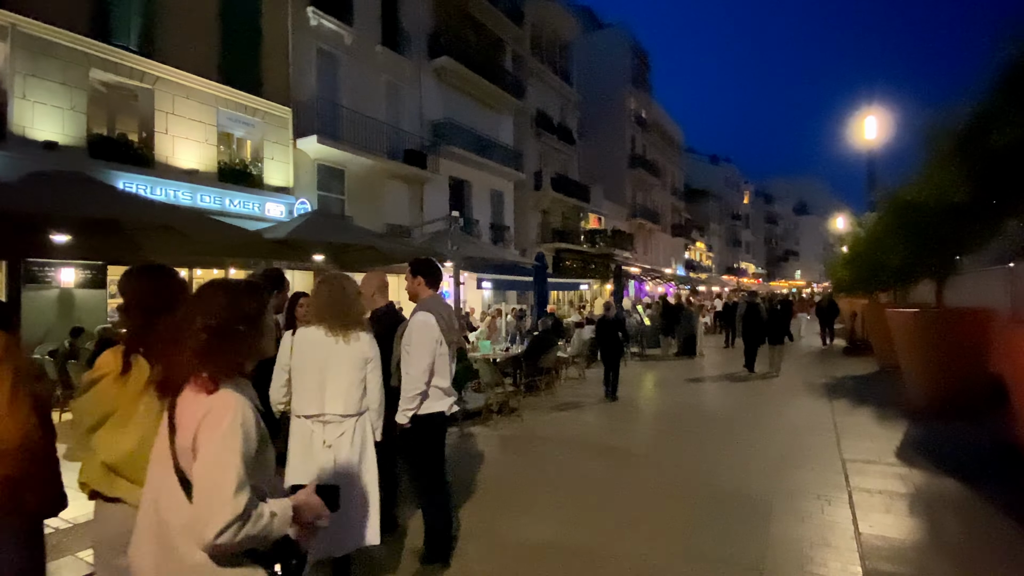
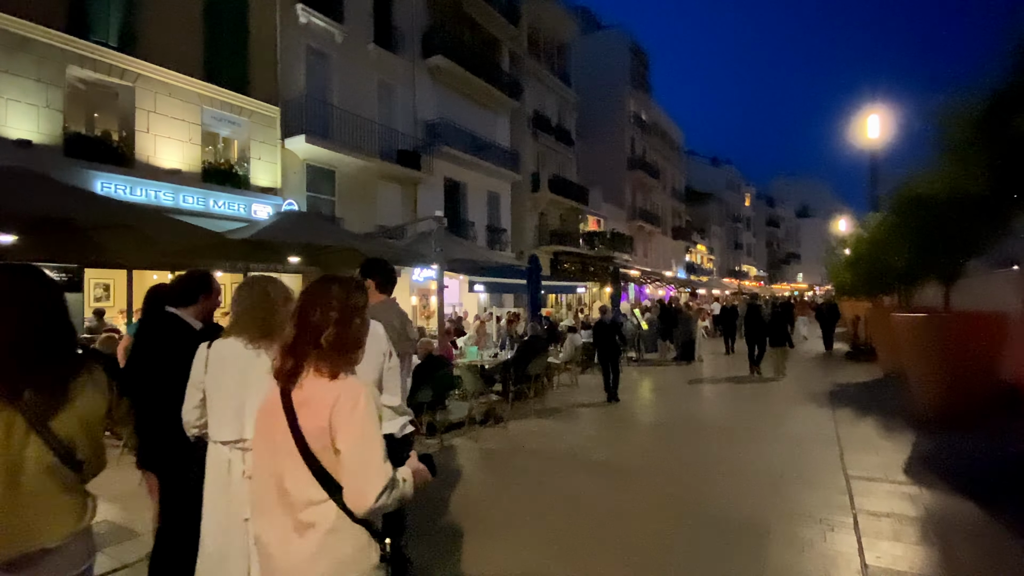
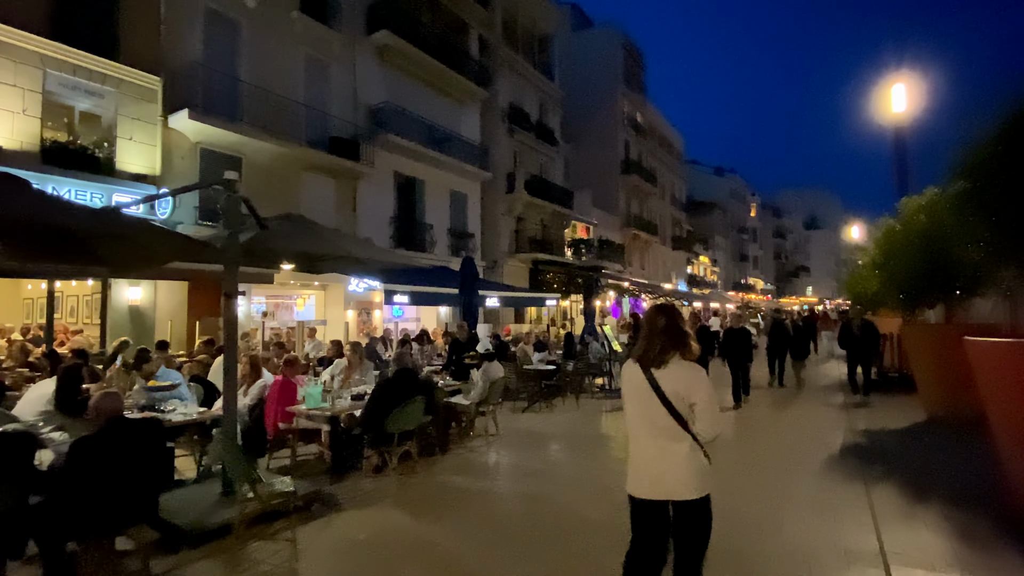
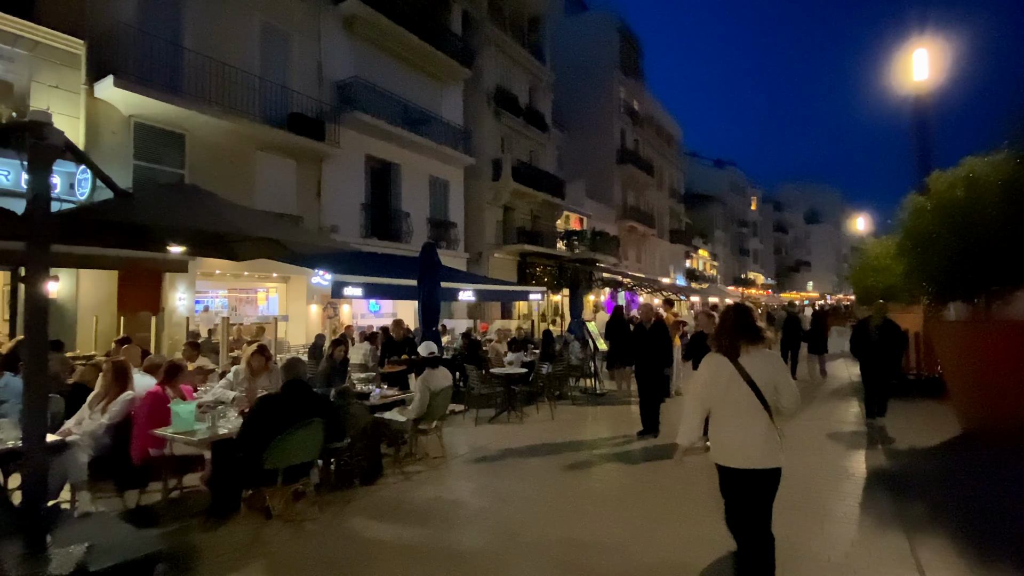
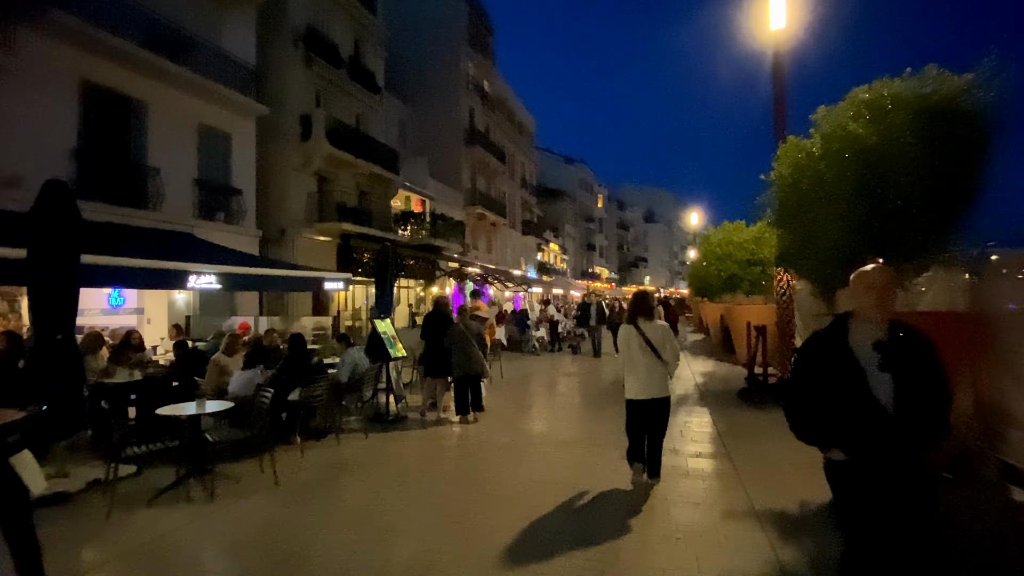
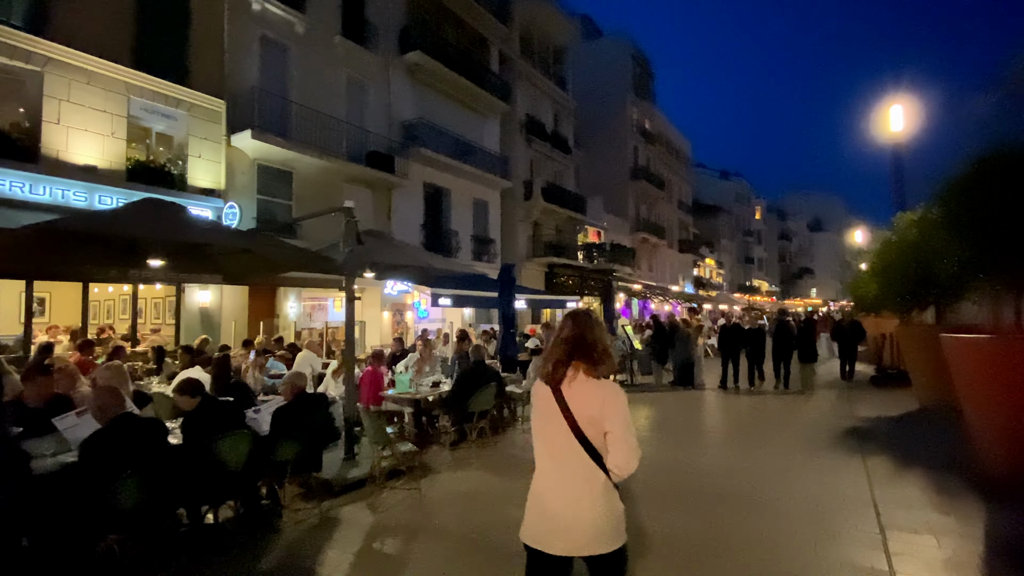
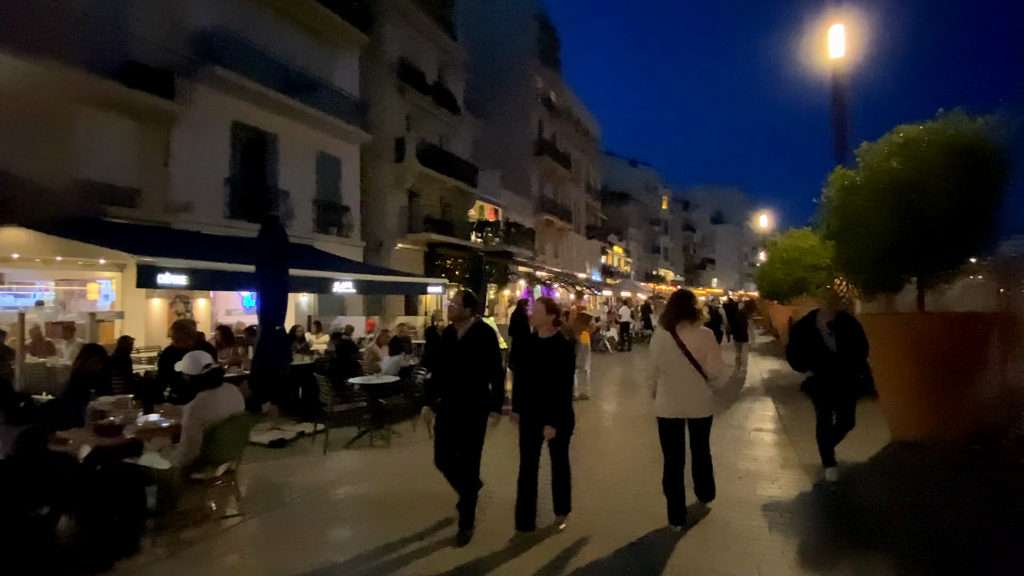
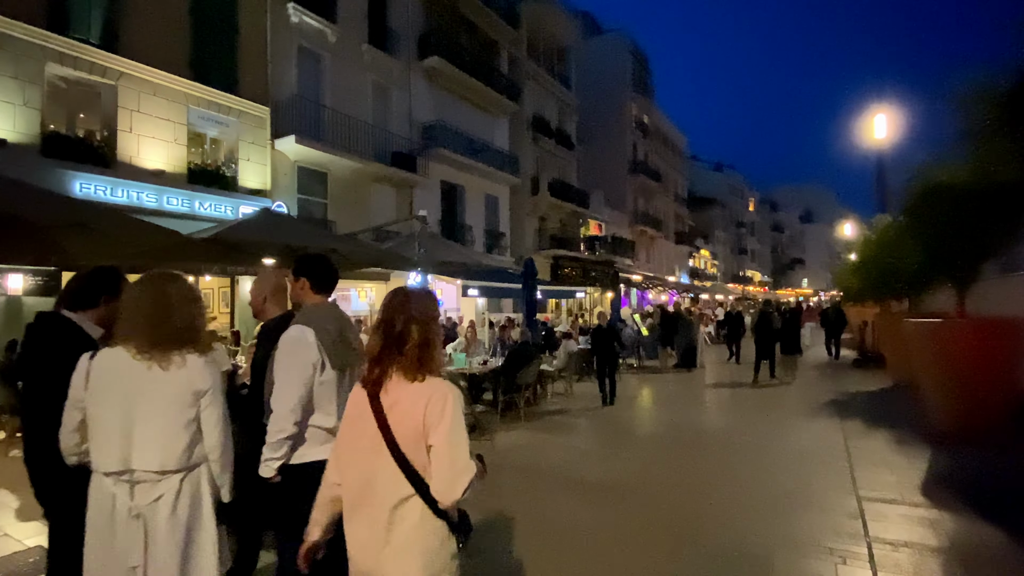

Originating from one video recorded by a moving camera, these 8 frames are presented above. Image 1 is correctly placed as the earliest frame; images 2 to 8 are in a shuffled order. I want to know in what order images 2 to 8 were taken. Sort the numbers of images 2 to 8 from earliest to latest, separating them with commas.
2, 8, 6, 3, 4, 7, 5
